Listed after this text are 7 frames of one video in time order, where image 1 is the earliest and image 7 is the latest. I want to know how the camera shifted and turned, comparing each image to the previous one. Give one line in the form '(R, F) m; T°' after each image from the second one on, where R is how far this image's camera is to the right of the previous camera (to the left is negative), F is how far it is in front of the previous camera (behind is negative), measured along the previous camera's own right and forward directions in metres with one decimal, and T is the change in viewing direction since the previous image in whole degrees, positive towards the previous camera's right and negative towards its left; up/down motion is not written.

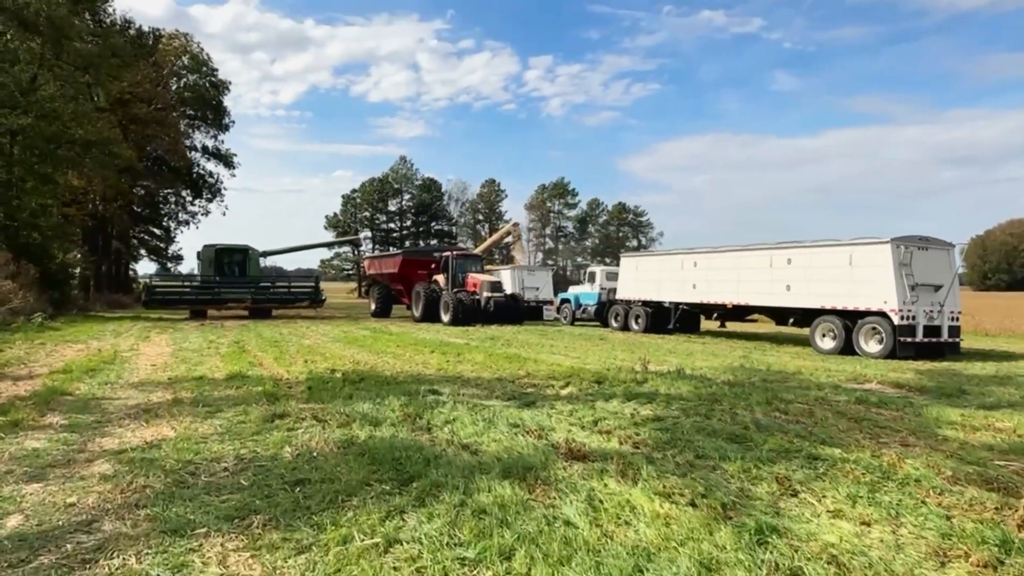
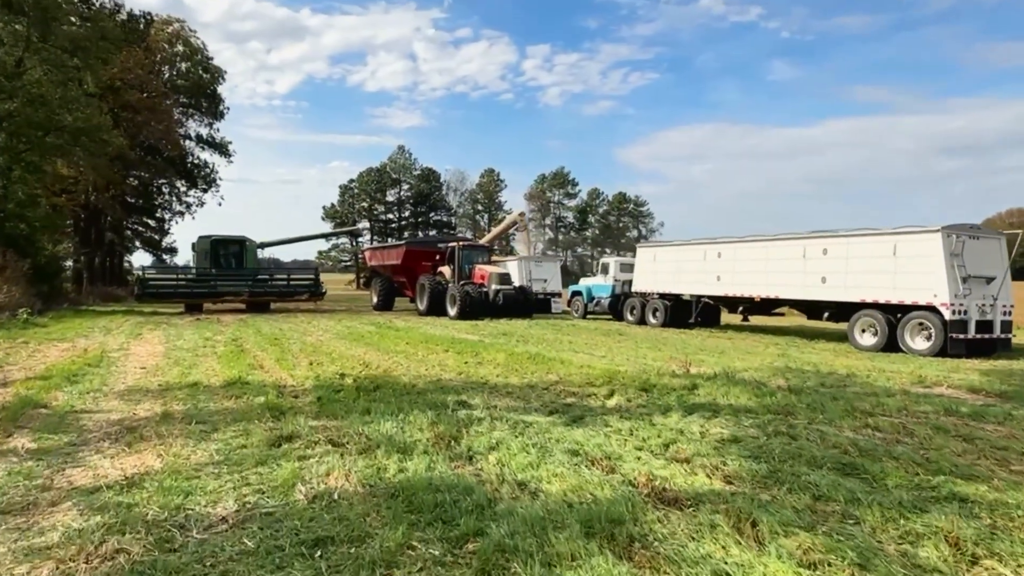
(-0.4, +0.9) m; 0°
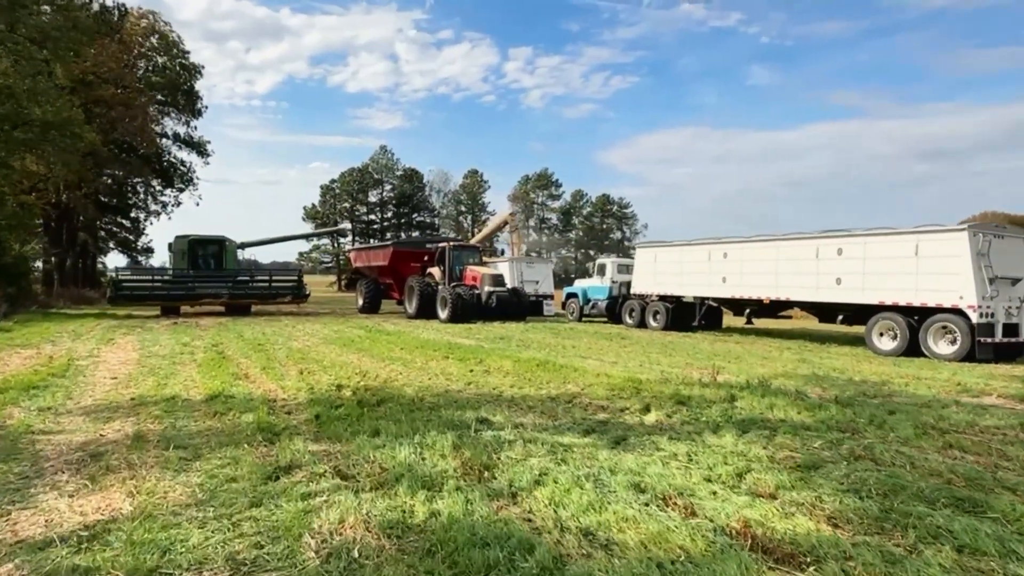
(-0.4, +0.7) m; +2°
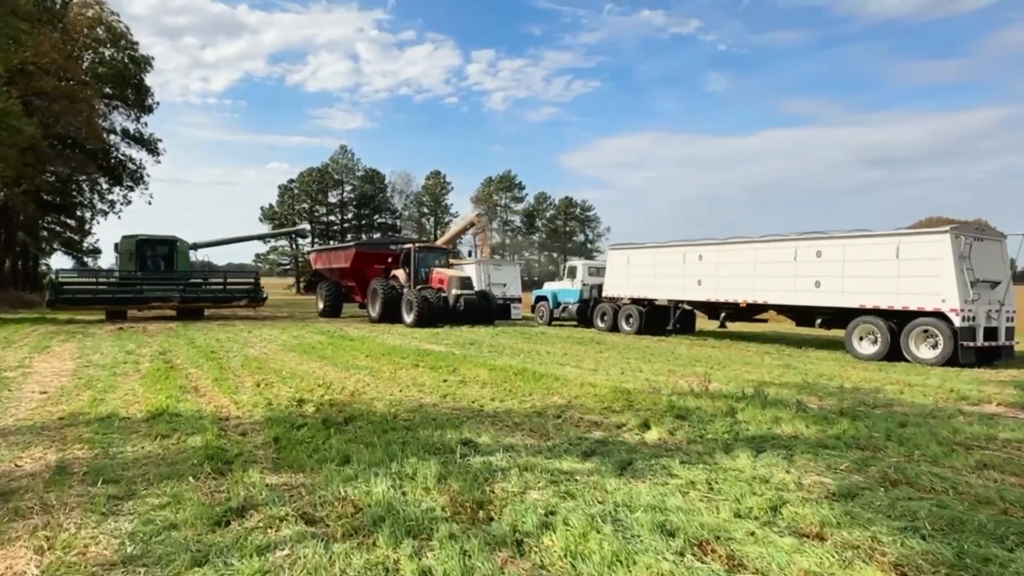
(-0.2, +0.6) m; +3°
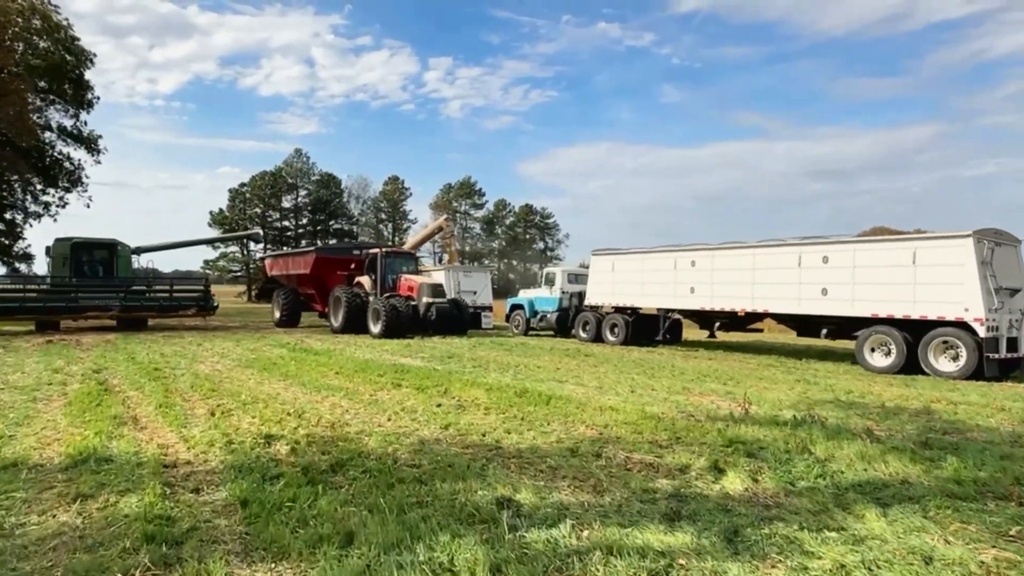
(-0.5, +1.1) m; +4°
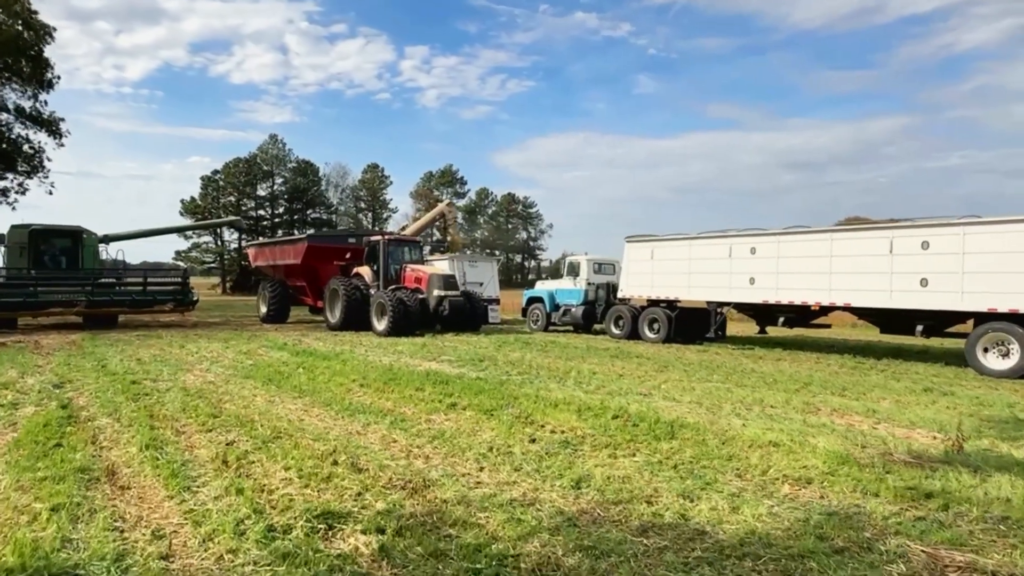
(-1.1, +1.7) m; +2°
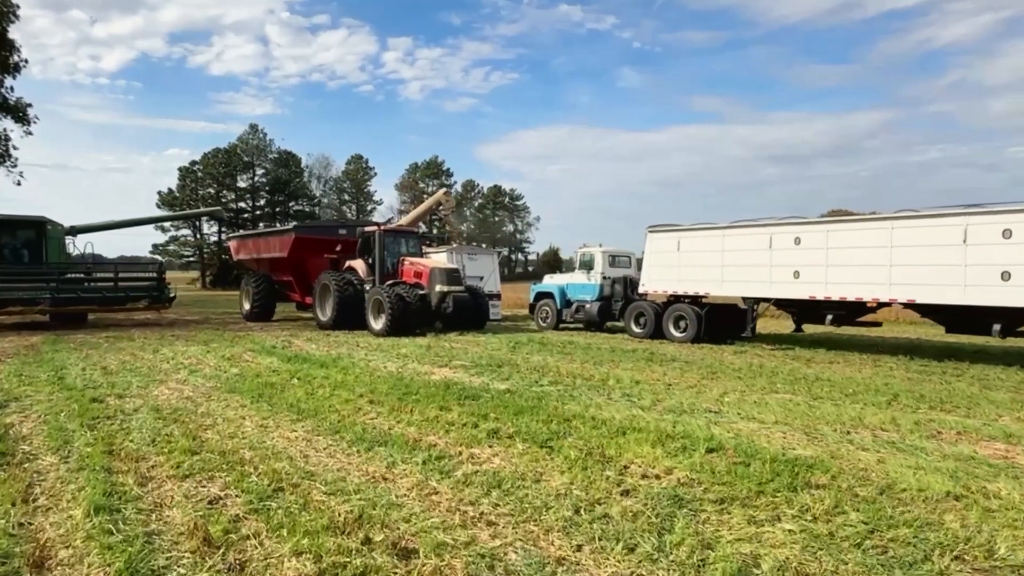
(-0.6, +1.3) m; +1°
